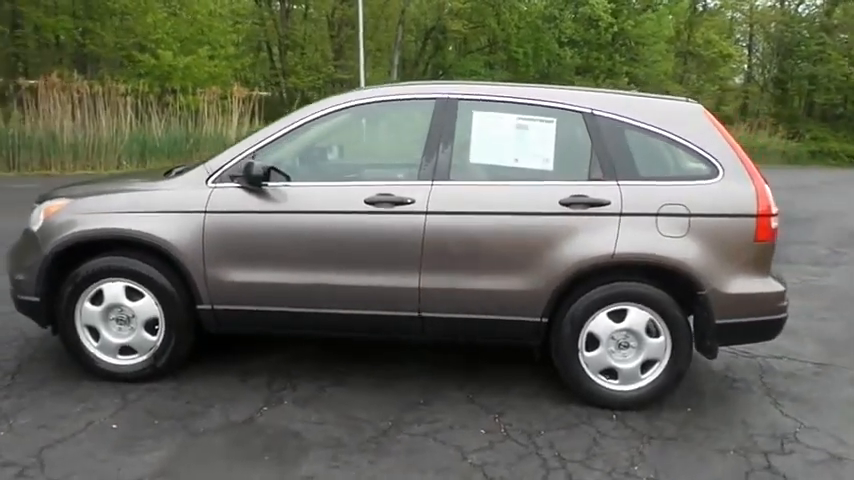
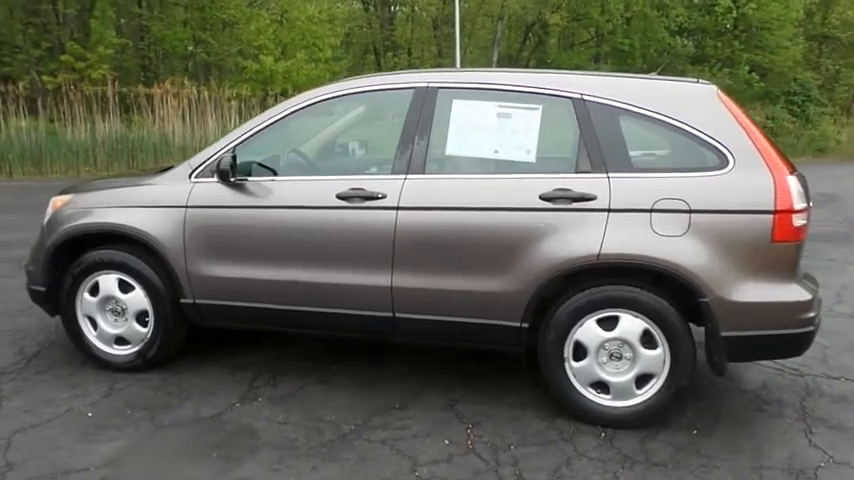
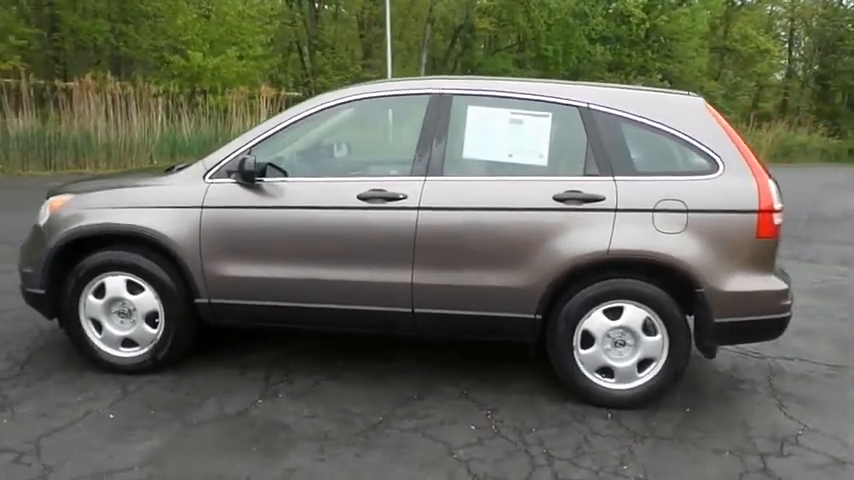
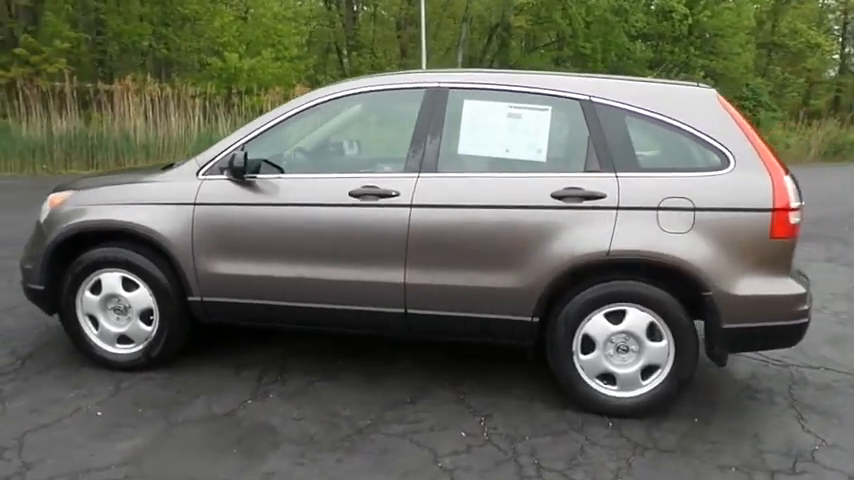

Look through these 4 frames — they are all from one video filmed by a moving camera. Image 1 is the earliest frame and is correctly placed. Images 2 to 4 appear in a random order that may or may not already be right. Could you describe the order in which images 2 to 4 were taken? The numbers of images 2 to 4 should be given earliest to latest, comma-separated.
3, 4, 2
